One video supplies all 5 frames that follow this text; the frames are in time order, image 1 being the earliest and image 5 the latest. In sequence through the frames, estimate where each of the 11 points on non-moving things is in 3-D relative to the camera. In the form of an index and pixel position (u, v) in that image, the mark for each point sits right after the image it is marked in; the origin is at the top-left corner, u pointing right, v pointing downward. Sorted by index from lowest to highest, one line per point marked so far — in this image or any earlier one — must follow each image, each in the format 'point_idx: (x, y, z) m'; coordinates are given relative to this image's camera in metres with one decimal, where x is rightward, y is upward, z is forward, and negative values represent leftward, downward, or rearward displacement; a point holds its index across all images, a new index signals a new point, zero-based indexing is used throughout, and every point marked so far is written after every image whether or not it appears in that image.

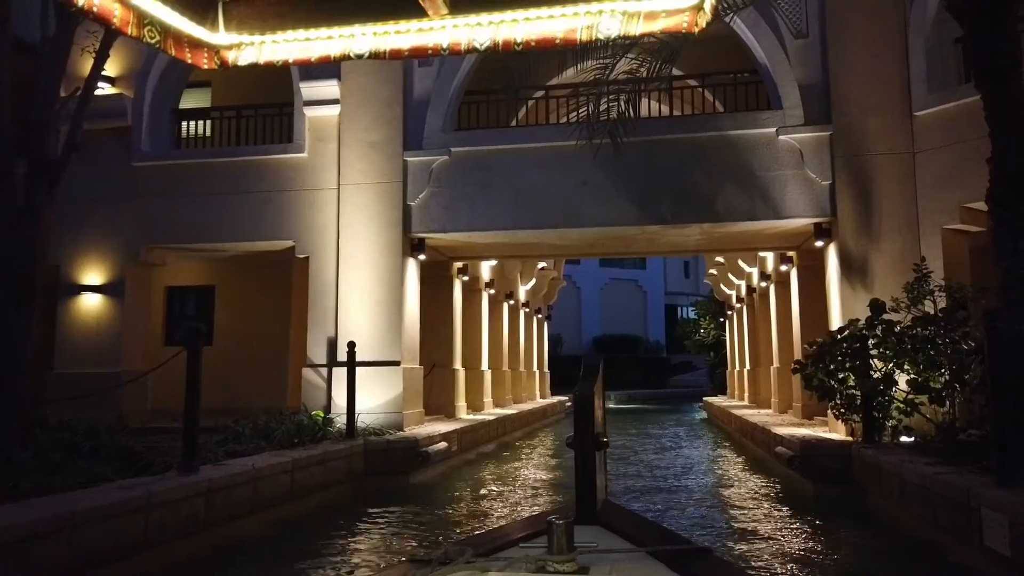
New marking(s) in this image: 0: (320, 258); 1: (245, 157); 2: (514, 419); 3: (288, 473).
0: (-3.0, +0.5, +11.4) m
1: (-4.3, +2.1, +11.7) m
2: (0.0, -2.9, +16.1) m
3: (-2.3, -1.9, +7.4) m
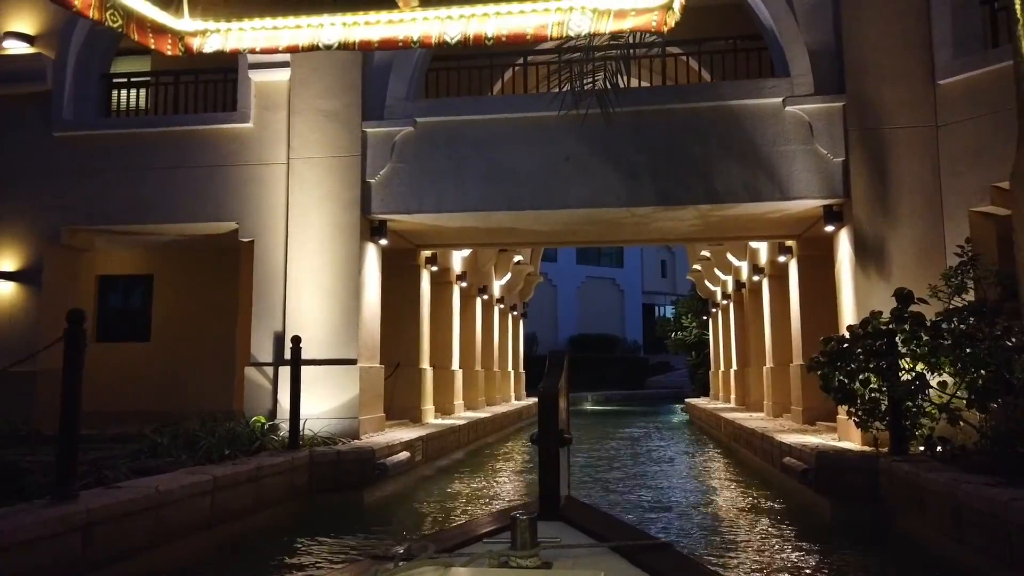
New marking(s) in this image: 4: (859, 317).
0: (-3.4, +0.6, +10.1) m
1: (-4.7, +2.3, +10.3) m
2: (-0.5, -2.7, +14.8) m
3: (-2.5, -1.7, +6.1) m
4: (+4.1, -0.3, +8.7) m
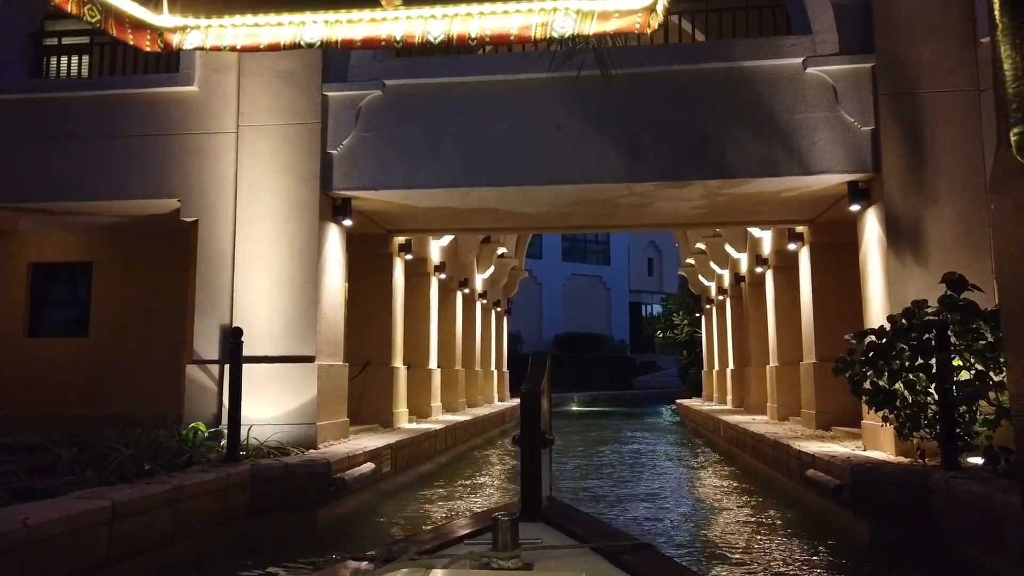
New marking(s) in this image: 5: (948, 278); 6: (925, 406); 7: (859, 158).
0: (-3.6, +0.8, +8.8) m
1: (-4.9, +2.4, +9.0) m
2: (-0.8, -2.6, +13.6) m
3: (-2.7, -1.6, +4.8) m
4: (+4.0, -0.2, +7.6) m
5: (+3.7, +0.1, +6.2) m
6: (+3.6, -1.0, +6.3) m
7: (+3.8, +1.4, +7.9) m
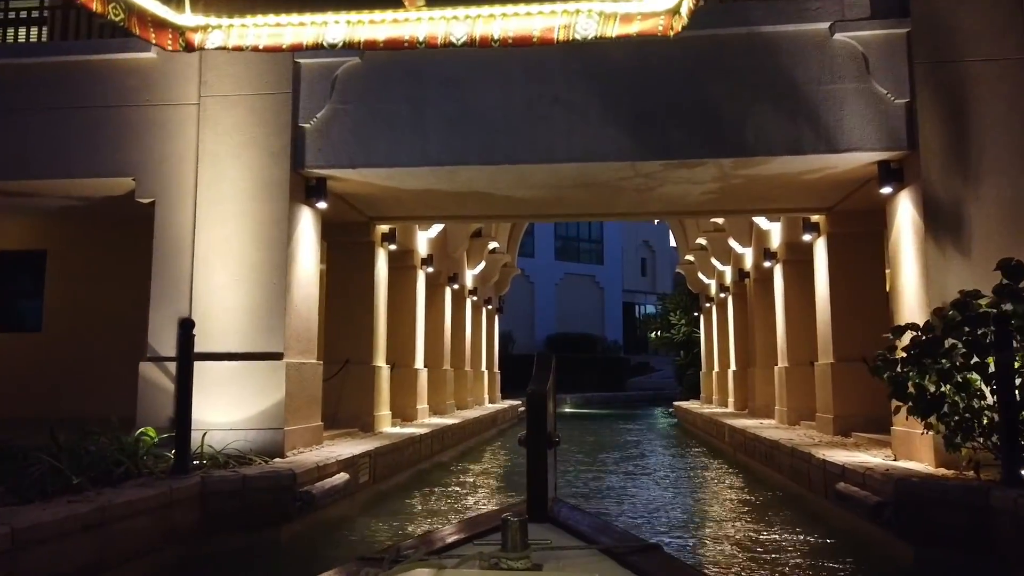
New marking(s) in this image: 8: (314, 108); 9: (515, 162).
0: (-3.7, +0.9, +7.9) m
1: (-5.0, +2.6, +8.1) m
2: (-1.0, -2.5, +12.7) m
3: (-2.7, -1.4, +3.9) m
4: (+3.9, -0.1, +6.8) m
5: (+3.7, +0.2, +5.4) m
6: (+3.5, -0.9, +5.5) m
7: (+3.7, +1.5, +7.1) m
8: (-2.1, +1.9, +7.8) m
9: (0.0, +1.3, +7.6) m
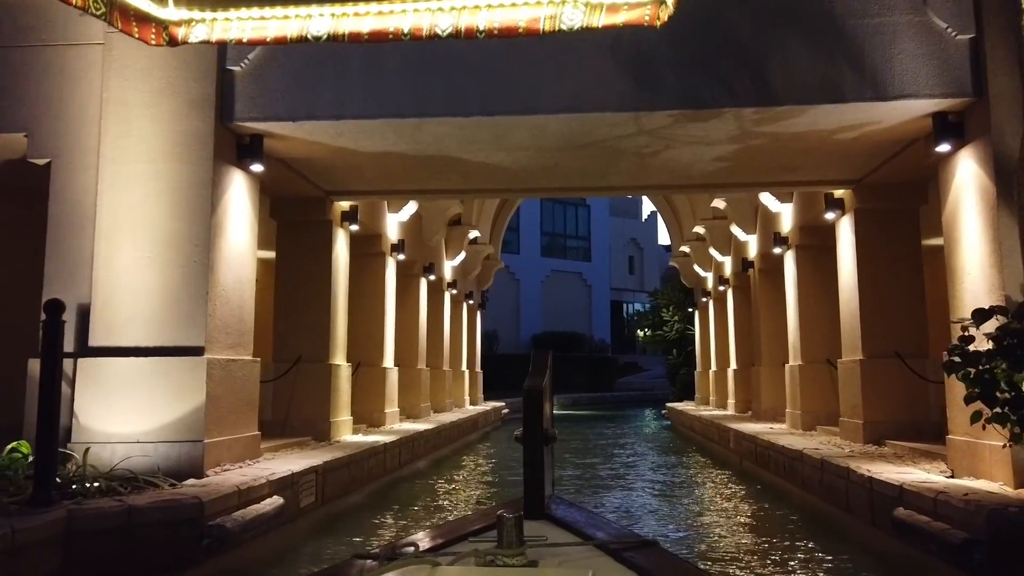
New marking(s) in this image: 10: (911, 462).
0: (-3.9, +1.1, +6.4) m
1: (-5.2, +2.7, +6.6) m
2: (-1.3, -2.3, +11.3) m
3: (-2.9, -1.3, +2.5) m
4: (+3.7, +0.1, +5.5) m
5: (+3.5, +0.3, +4.1) m
6: (+3.4, -0.8, +4.2) m
7: (+3.5, +1.7, +5.8) m
8: (-2.3, +2.1, +6.4) m
9: (-0.2, +1.5, +6.2) m
10: (+3.5, -1.5, +6.4) m
